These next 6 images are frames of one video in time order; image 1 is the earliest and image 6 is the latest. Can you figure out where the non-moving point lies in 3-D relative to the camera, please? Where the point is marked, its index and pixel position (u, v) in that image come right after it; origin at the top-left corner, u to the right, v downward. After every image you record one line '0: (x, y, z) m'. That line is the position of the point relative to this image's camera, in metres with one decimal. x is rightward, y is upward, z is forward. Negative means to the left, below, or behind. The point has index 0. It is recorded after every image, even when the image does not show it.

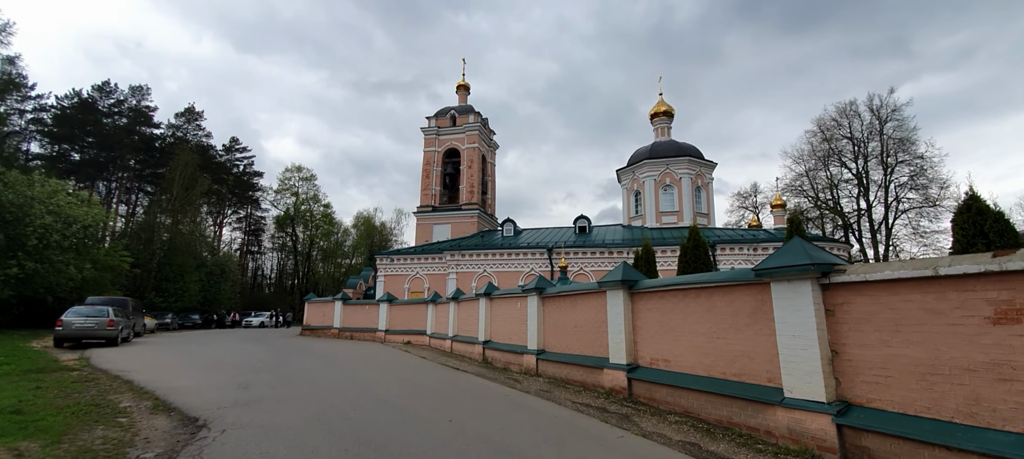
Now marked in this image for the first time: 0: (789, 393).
0: (+2.7, -1.6, +4.7) m
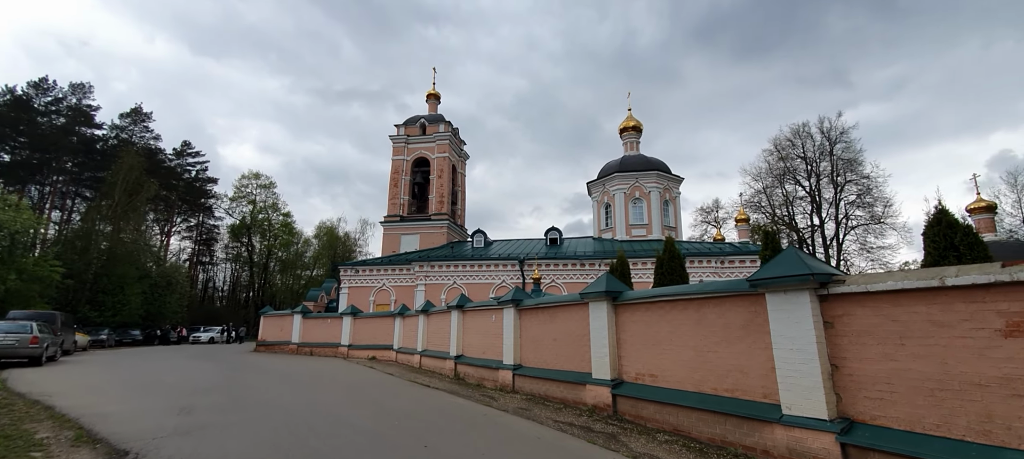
0: (+2.6, -1.7, +4.5) m
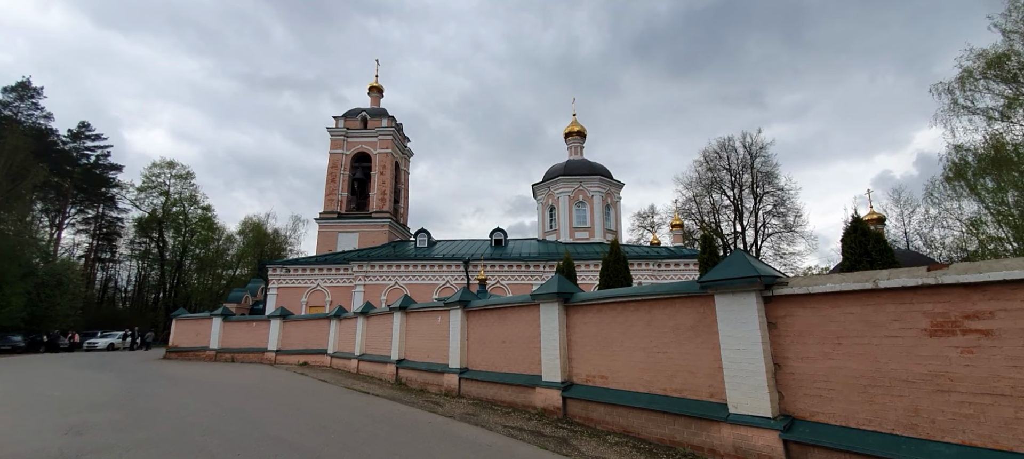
0: (+2.1, -1.7, +4.6) m
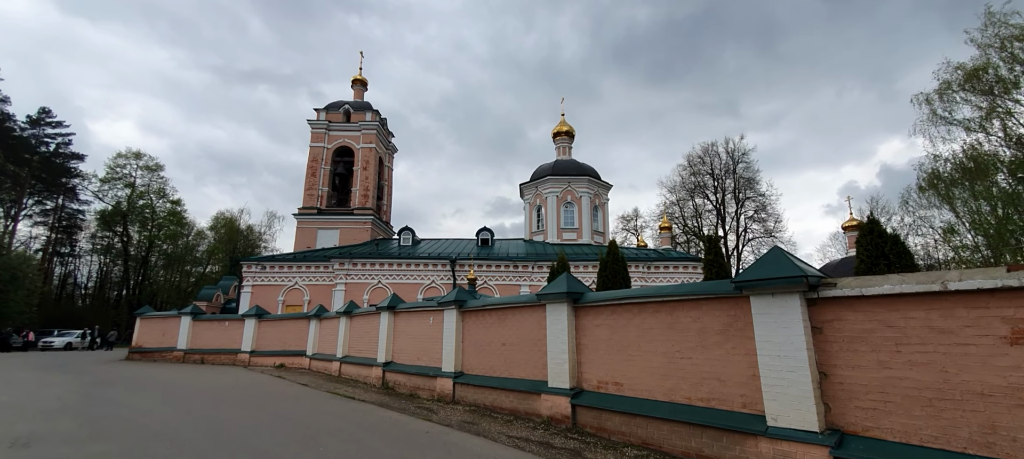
0: (+2.3, -1.7, +4.2) m
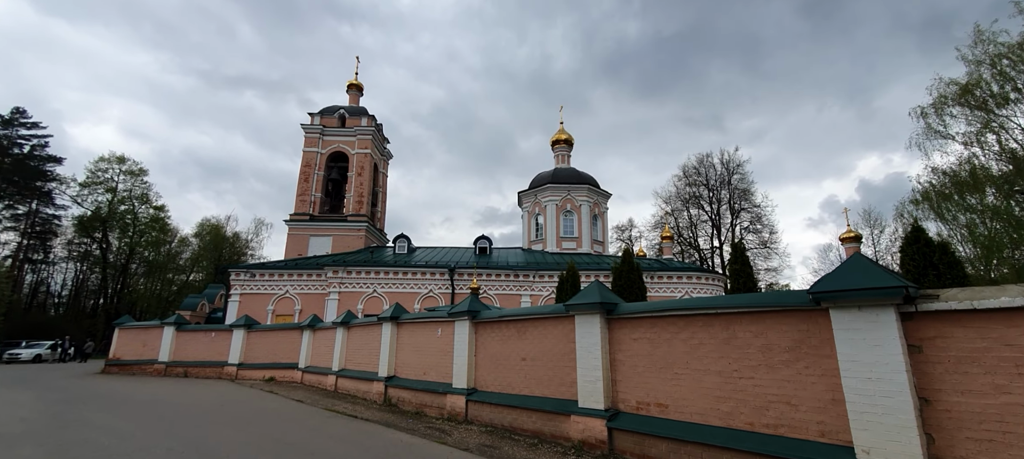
0: (+2.7, -1.7, +3.6) m
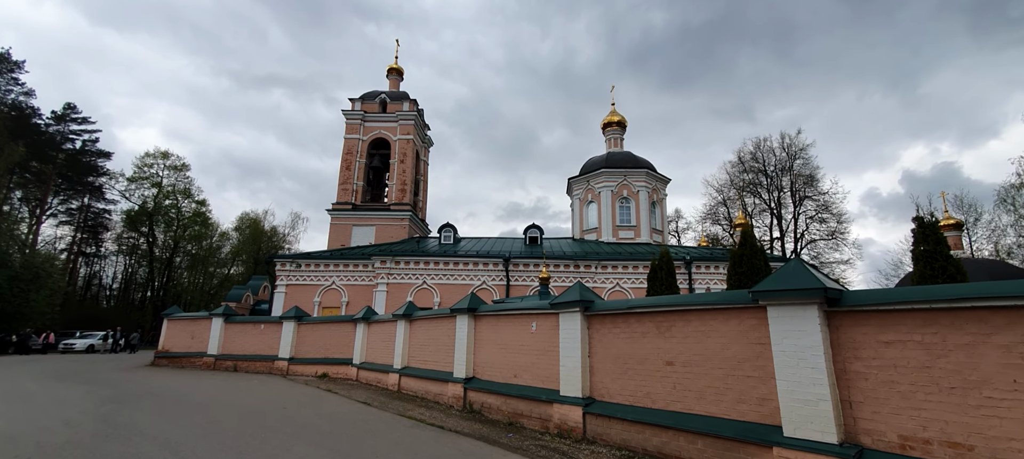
0: (+4.1, -1.3, +1.9) m
